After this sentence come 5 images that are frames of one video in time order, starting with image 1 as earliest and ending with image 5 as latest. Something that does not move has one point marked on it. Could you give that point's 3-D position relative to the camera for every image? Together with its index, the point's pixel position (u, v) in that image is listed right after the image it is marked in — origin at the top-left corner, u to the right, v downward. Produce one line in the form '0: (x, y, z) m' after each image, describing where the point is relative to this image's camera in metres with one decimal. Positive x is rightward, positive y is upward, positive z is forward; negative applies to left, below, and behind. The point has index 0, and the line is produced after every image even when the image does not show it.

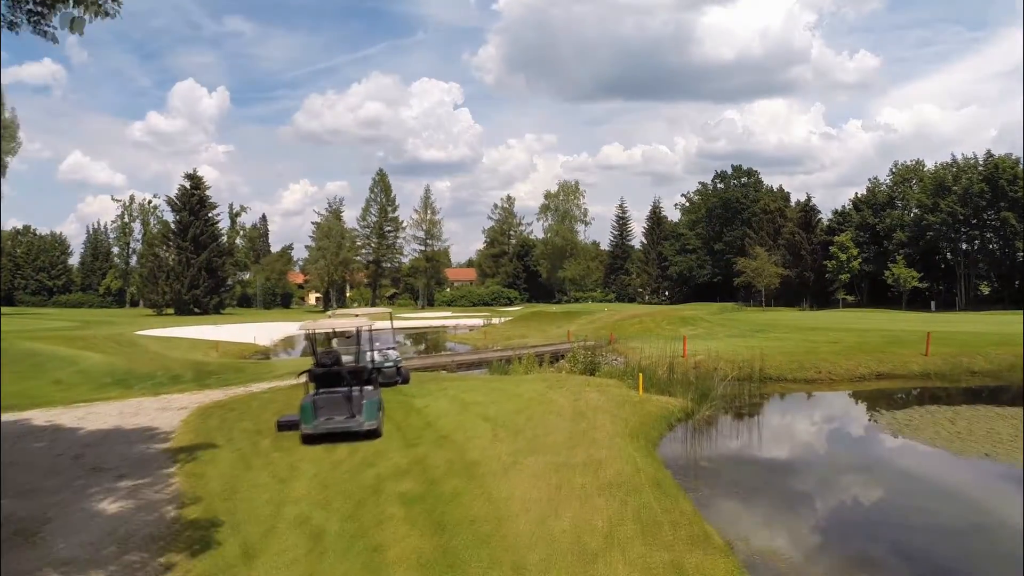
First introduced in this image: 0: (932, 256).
0: (+6.7, +0.5, +11.3) m
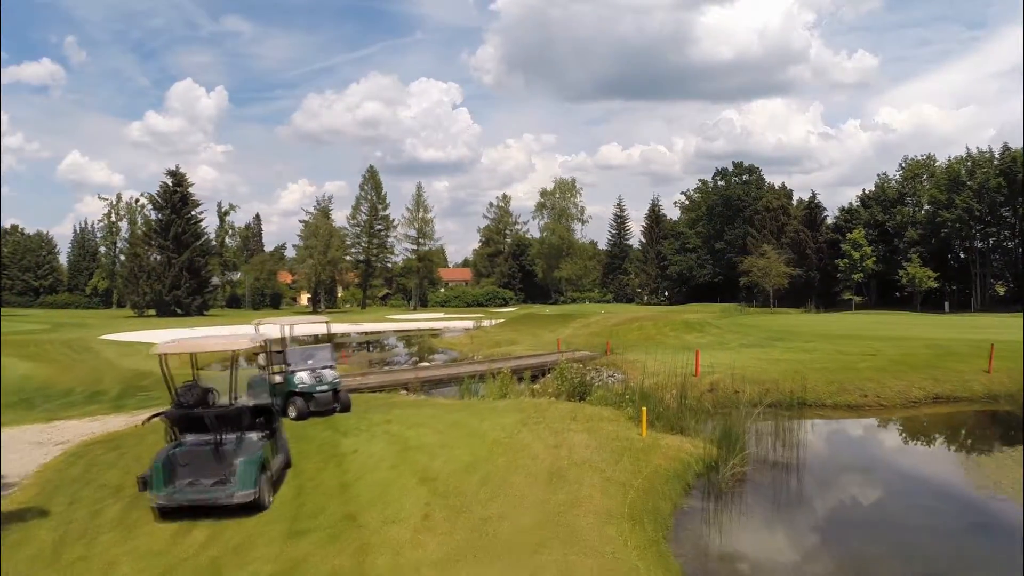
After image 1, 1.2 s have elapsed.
0: (+6.4, +0.5, +10.0) m
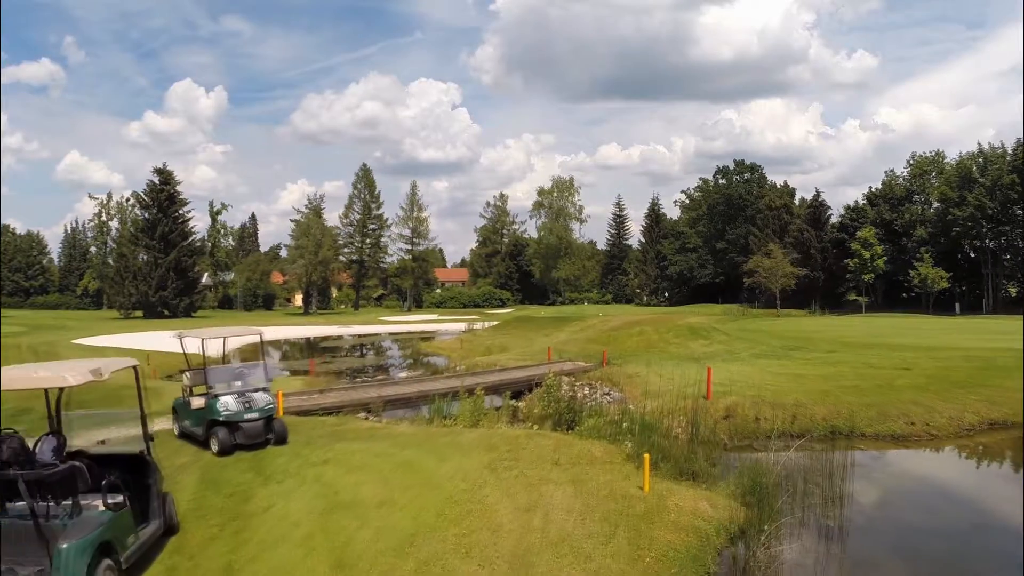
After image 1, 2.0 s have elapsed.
0: (+6.3, +0.5, +9.0) m
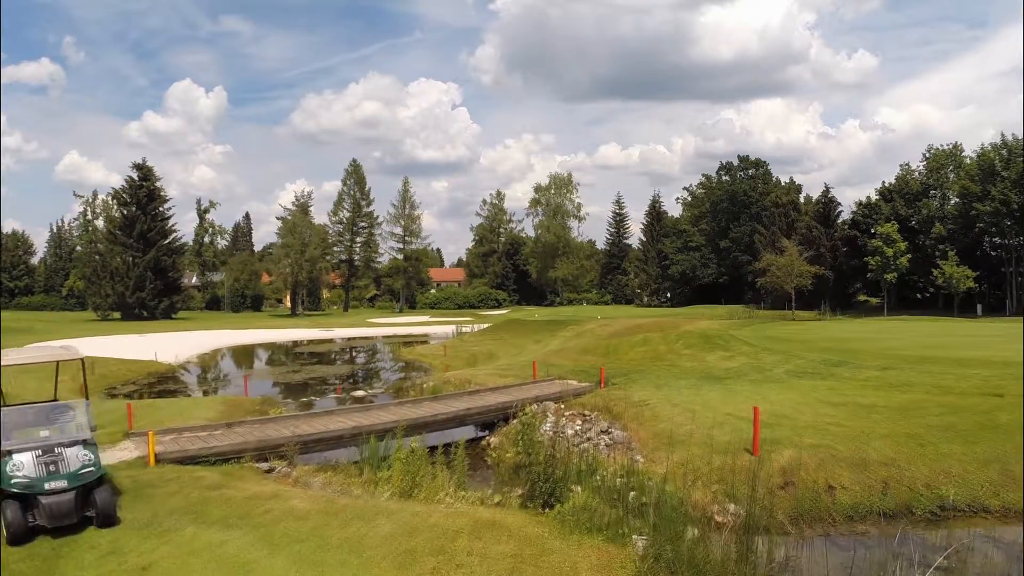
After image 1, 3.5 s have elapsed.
0: (+6.0, +0.4, +7.5) m
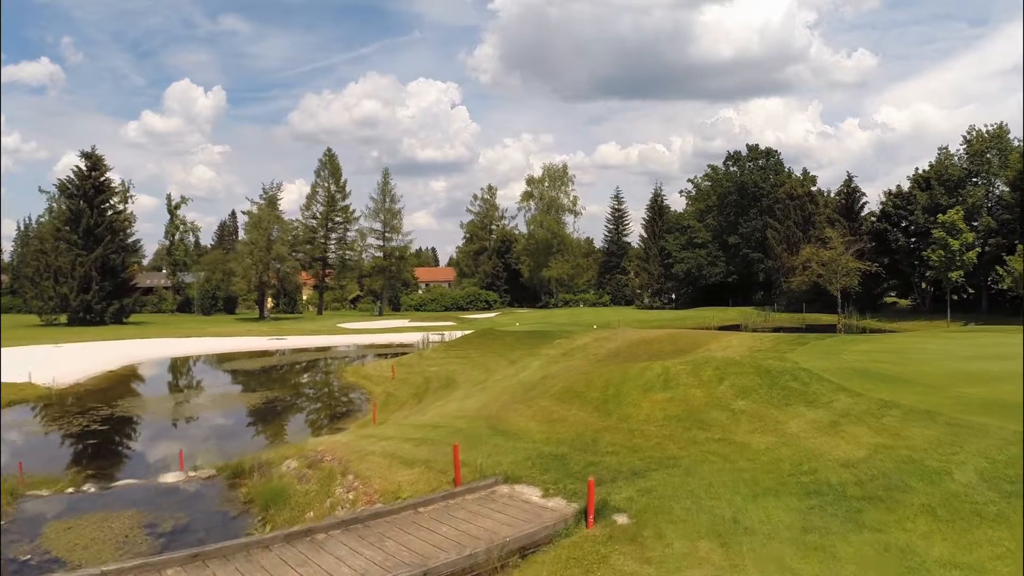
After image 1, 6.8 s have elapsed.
0: (+5.5, +0.4, +4.3) m
